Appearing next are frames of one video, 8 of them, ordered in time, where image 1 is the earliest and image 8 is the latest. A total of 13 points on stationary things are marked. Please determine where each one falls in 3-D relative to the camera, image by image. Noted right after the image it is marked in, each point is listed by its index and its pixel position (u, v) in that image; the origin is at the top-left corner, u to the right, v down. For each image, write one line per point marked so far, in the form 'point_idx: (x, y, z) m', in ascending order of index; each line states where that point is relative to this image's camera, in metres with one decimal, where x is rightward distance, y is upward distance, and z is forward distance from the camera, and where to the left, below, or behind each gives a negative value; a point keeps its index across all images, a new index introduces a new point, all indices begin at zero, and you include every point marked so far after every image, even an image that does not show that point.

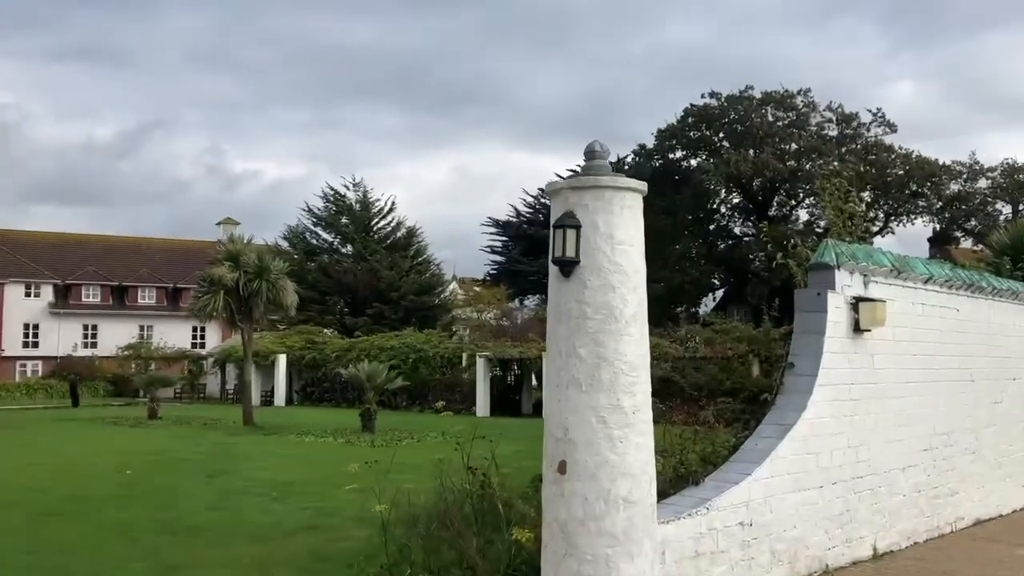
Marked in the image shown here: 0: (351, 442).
0: (-3.3, -3.2, +19.0) m
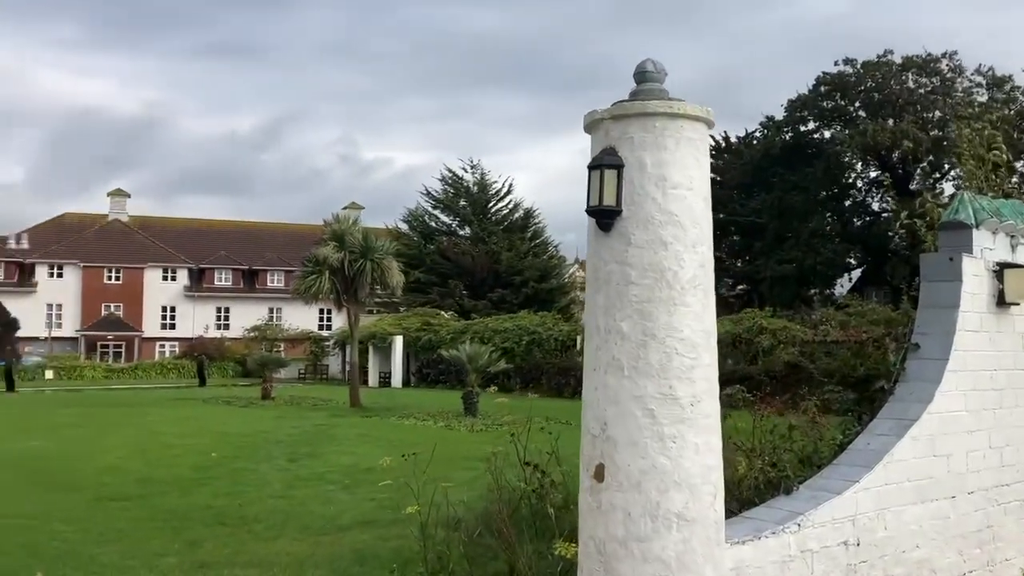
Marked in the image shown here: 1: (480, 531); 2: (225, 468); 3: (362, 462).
0: (-1.2, -2.8, +18.4) m
1: (-0.2, -1.6, +5.9) m
2: (-3.7, -2.3, +11.8) m
3: (-2.0, -2.3, +12.4) m
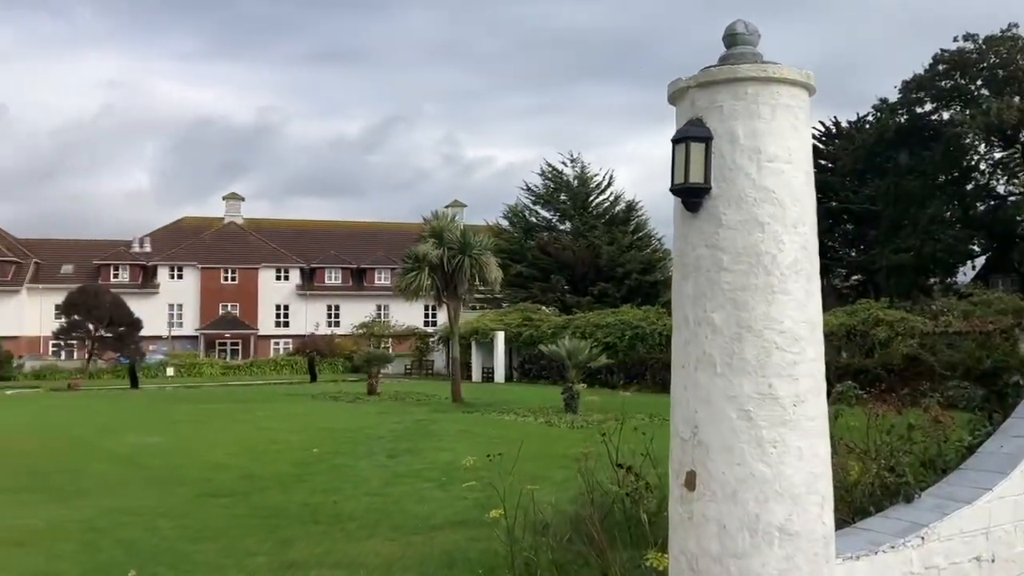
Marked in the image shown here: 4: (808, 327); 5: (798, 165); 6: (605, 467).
0: (+0.8, -2.6, +18.1) m
1: (+0.3, -1.5, +5.6) m
2: (-2.4, -2.3, +11.8) m
3: (-0.7, -2.3, +12.2) m
4: (+1.1, -0.1, +3.5) m
5: (+1.1, +0.5, +3.6) m
6: (+0.7, -1.3, +6.8) m
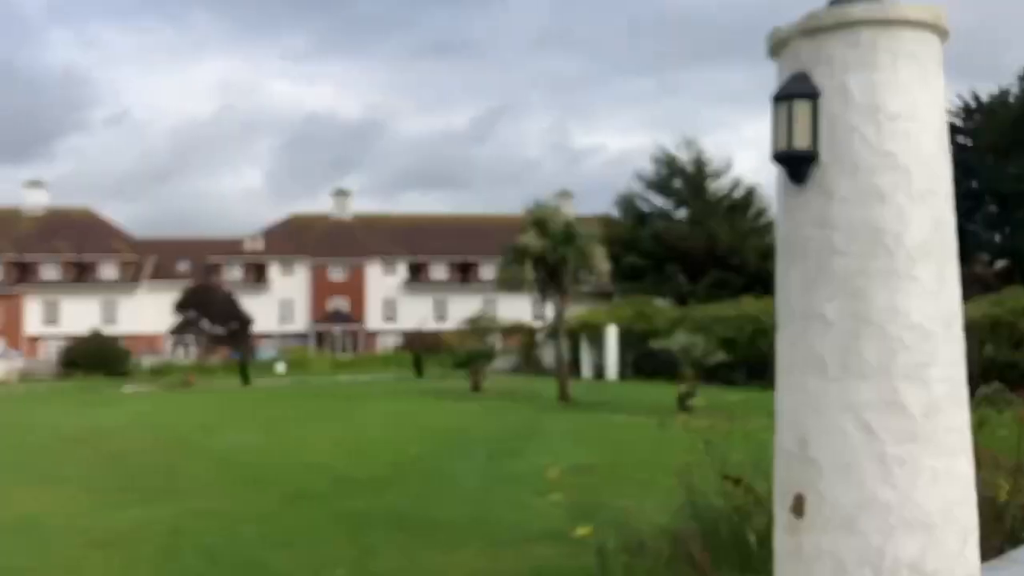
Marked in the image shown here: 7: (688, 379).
0: (+2.8, -2.5, +17.4) m
1: (+0.9, -1.5, +5.1) m
2: (-1.1, -2.2, +11.6) m
3: (+0.7, -2.2, +11.7) m
4: (+1.4, -0.1, +2.9) m
5: (+1.3, +0.5, +3.0) m
6: (+1.3, -1.3, +6.2) m
7: (+3.7, -2.0, +19.4) m
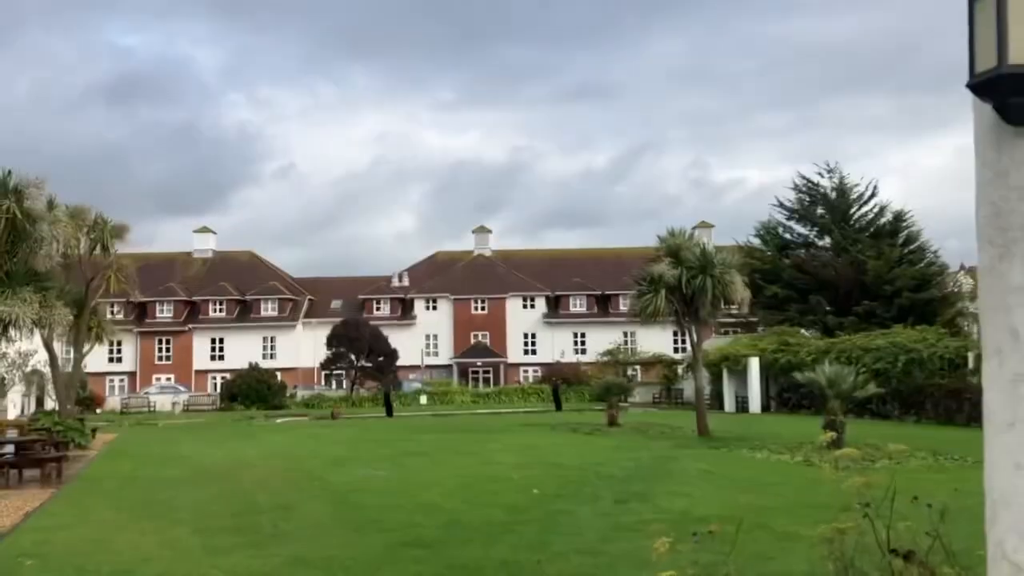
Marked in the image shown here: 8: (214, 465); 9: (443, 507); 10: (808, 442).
0: (+5.1, -3.0, +15.8) m
1: (+1.3, -1.6, +3.9) m
2: (+0.3, -2.5, +10.6) m
3: (+2.1, -2.5, +10.5) m
4: (+1.5, -0.1, +1.7) m
5: (+1.4, +0.5, +1.8) m
6: (+1.9, -1.4, +4.9) m
7: (+6.2, -2.4, +17.6) m
8: (-5.4, -3.2, +16.8) m
9: (-0.8, -2.6, +10.8) m
10: (+6.0, -3.2, +18.9) m
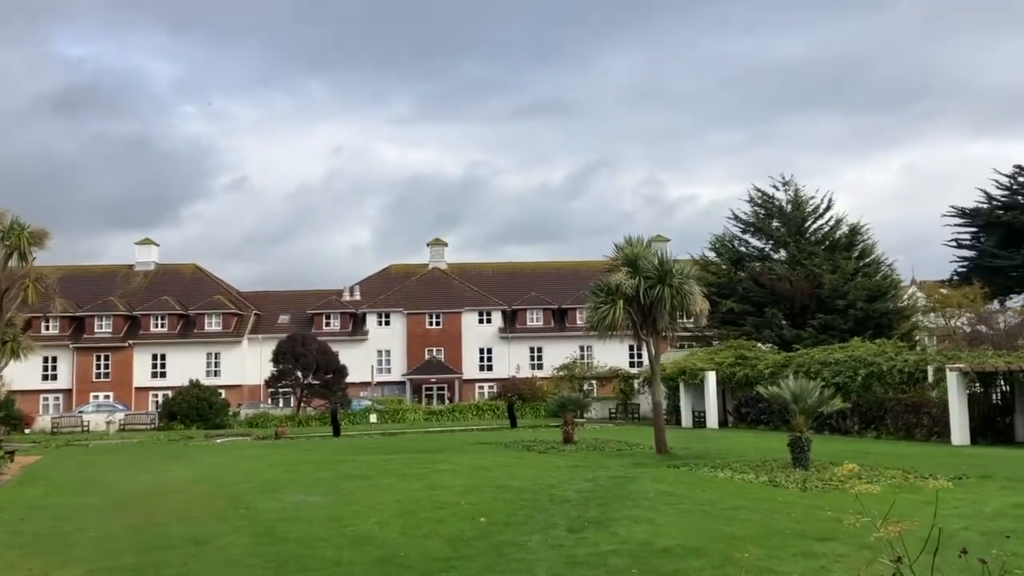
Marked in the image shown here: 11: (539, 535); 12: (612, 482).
0: (+4.2, -3.1, +14.9) m
1: (+1.0, -1.5, +2.9) m
2: (-0.3, -2.6, +9.5) m
3: (+1.5, -2.6, +9.5) m
4: (+1.3, 0.0, +0.7) m
5: (+1.3, +0.6, +0.8) m
6: (+1.6, -1.3, +4.0) m
7: (+5.3, -2.6, +16.8) m
8: (-6.3, -3.4, +15.5) m
9: (-1.4, -2.7, +9.7) m
10: (+5.0, -3.4, +18.0) m
11: (+0.3, -2.6, +9.8) m
12: (+1.6, -3.2, +15.2) m
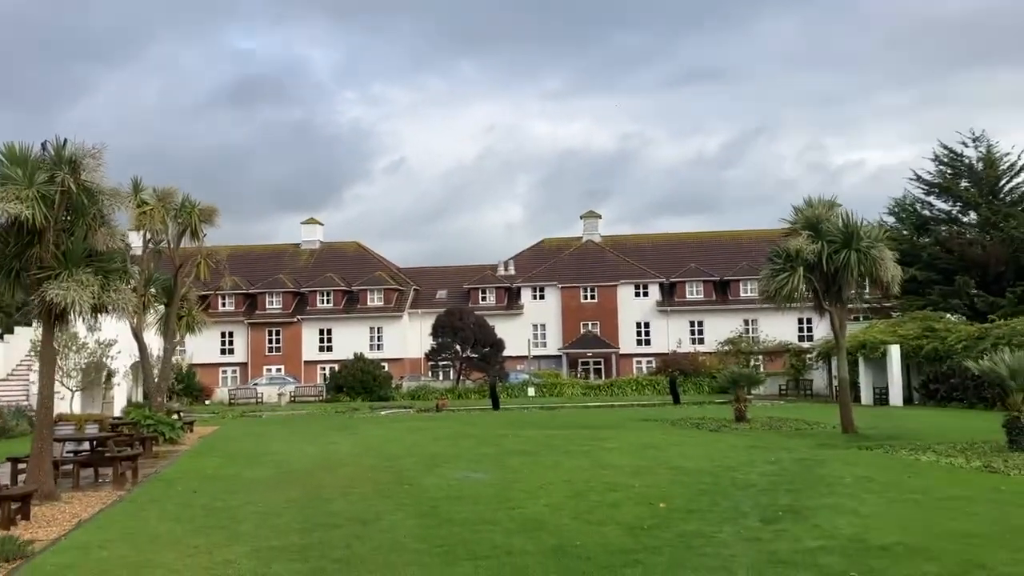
0: (+6.8, -2.5, +13.1) m
1: (+1.6, -1.3, +1.8) m
2: (+1.5, -2.2, +8.5) m
3: (+3.2, -2.2, +8.2) m
4: (+1.5, +0.1, -0.4) m
5: (+1.5, +0.7, -0.4) m
6: (+2.4, -1.1, +2.7) m
7: (+8.2, -2.0, +14.8) m
8: (-3.5, -2.9, +15.4) m
9: (+0.3, -2.3, +8.9) m
10: (+8.1, -2.7, +16.1) m
11: (+2.0, -2.3, +8.8) m
12: (+4.3, -2.7, +13.9) m
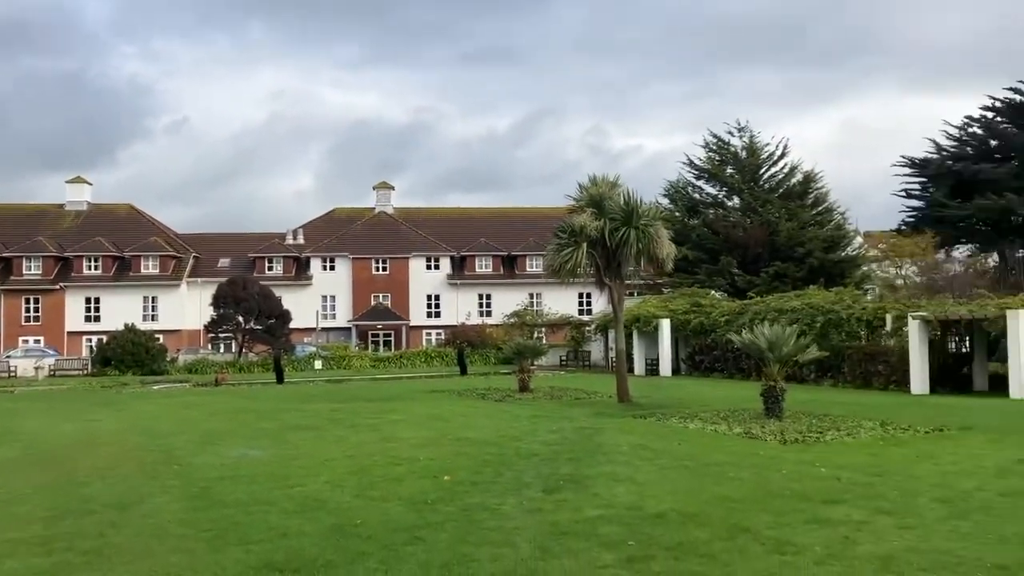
0: (+3.6, -2.2, +14.1) m
1: (+1.1, -1.3, +1.8) m
2: (-0.5, -2.0, +8.4) m
3: (+1.2, -1.9, +8.5) m
4: (+1.6, +0.1, -0.4) m
5: (+1.5, +0.7, -0.3) m
6: (+1.7, -1.0, +2.9) m
7: (+4.6, -1.6, +16.1) m
8: (-6.9, -2.4, +14.0) m
9: (-1.7, -2.0, +8.5) m
10: (+4.2, -2.3, +17.3) m
11: (0.0, -2.0, +8.8) m
12: (+1.0, -2.3, +14.3) m
